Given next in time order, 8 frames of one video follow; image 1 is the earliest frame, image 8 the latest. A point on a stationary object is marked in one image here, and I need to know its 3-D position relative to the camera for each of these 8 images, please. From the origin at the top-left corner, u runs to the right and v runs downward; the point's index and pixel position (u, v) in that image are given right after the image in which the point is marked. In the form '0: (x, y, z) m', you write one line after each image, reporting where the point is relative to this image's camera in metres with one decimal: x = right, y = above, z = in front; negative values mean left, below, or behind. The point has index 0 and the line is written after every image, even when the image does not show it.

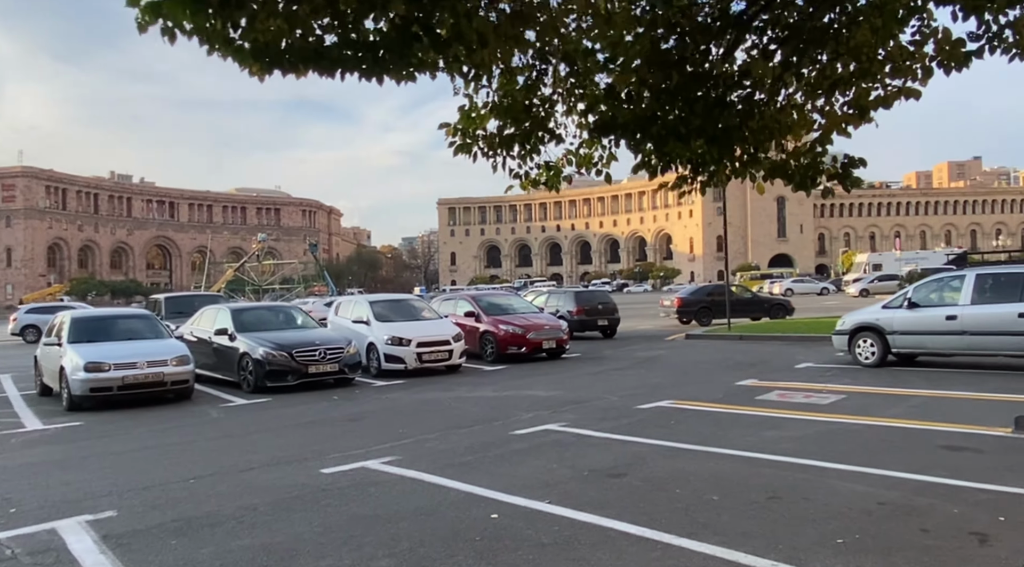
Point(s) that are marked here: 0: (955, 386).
0: (+5.9, -1.4, +11.5) m
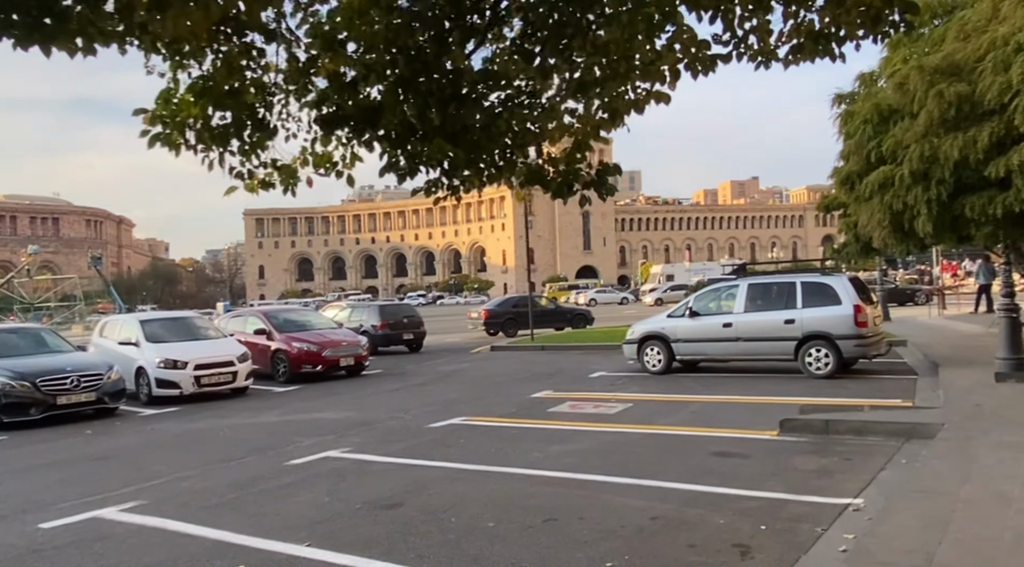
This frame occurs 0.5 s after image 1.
0: (+3.1, -1.5, +12.1) m
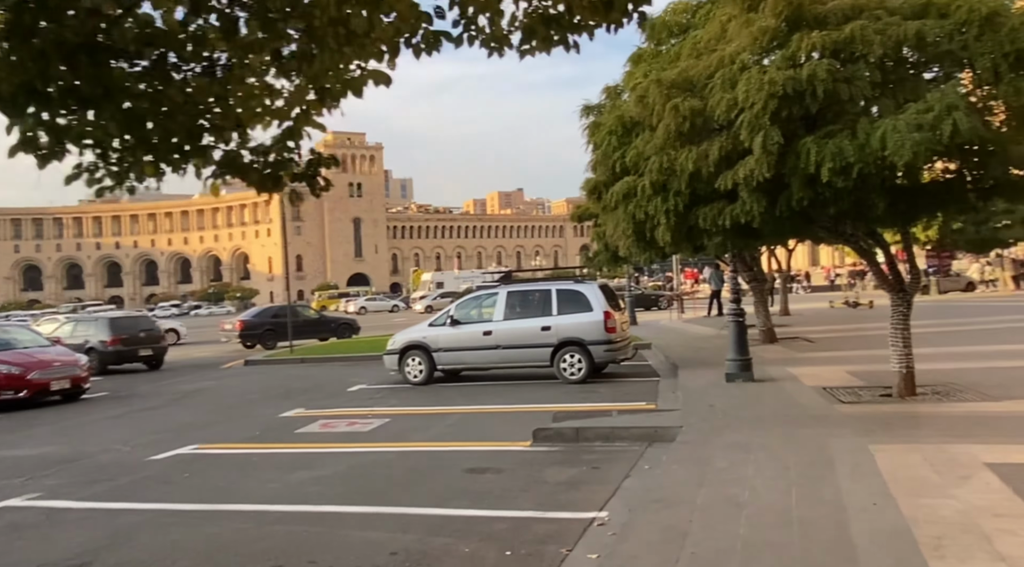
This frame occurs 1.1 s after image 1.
0: (-0.3, -1.6, +12.0) m
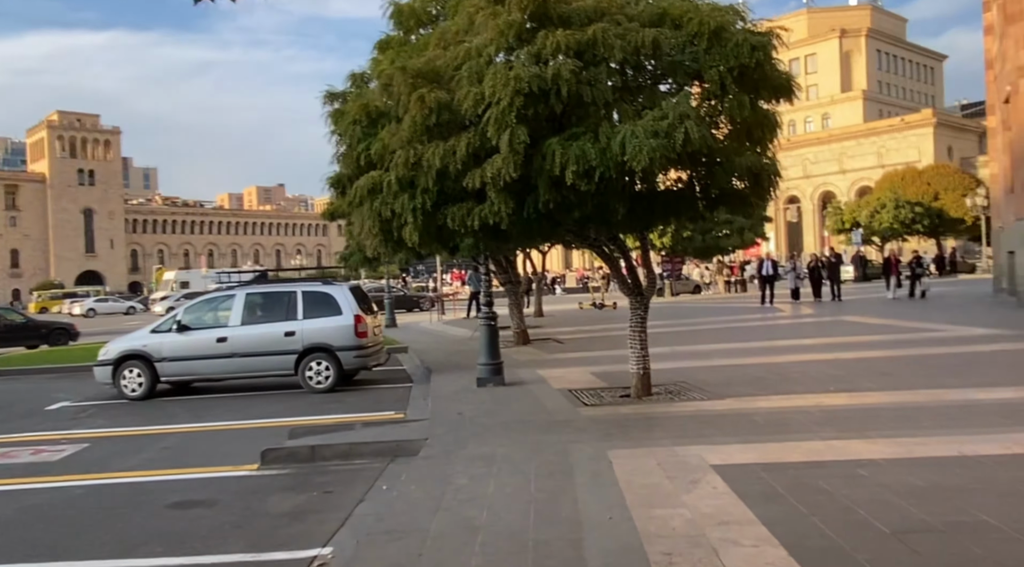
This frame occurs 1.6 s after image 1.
0: (-3.6, -1.6, +10.9) m
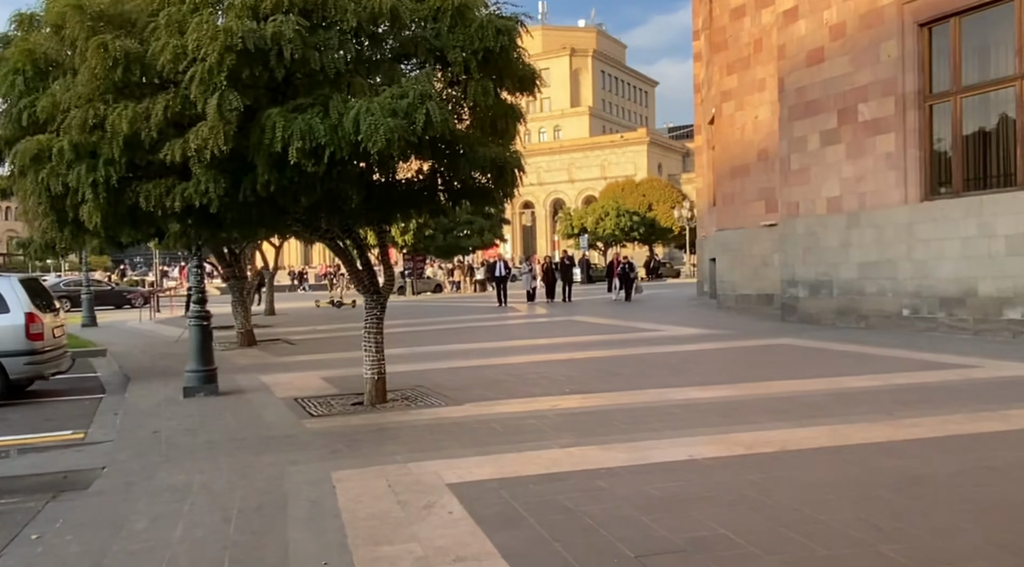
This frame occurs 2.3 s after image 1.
0: (-6.6, -1.5, +8.4) m
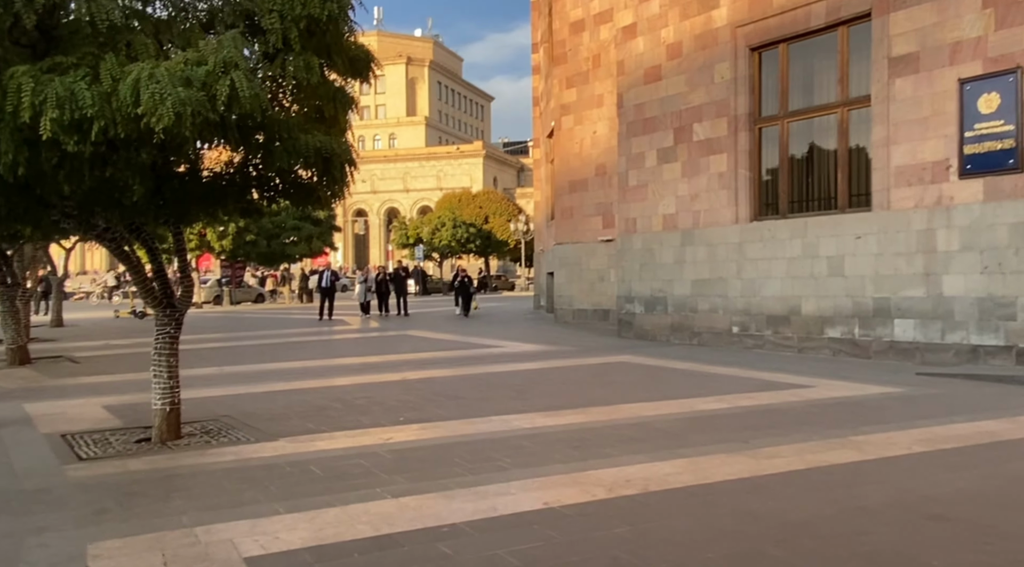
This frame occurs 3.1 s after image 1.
0: (-8.0, -1.5, +5.8) m
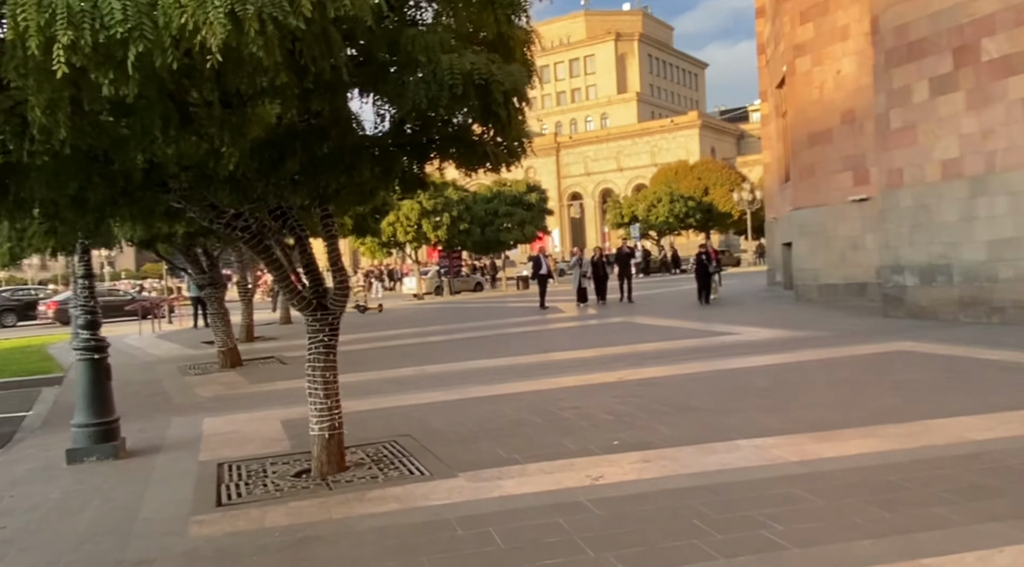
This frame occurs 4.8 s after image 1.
0: (-6.6, -1.8, +5.2) m
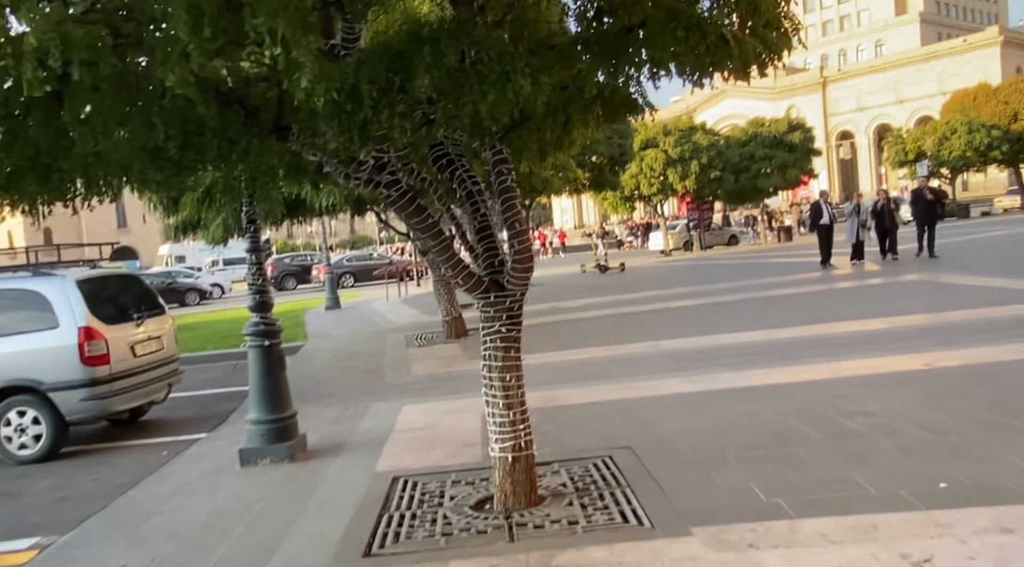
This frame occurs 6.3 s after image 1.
0: (-5.4, -1.8, +4.9) m
